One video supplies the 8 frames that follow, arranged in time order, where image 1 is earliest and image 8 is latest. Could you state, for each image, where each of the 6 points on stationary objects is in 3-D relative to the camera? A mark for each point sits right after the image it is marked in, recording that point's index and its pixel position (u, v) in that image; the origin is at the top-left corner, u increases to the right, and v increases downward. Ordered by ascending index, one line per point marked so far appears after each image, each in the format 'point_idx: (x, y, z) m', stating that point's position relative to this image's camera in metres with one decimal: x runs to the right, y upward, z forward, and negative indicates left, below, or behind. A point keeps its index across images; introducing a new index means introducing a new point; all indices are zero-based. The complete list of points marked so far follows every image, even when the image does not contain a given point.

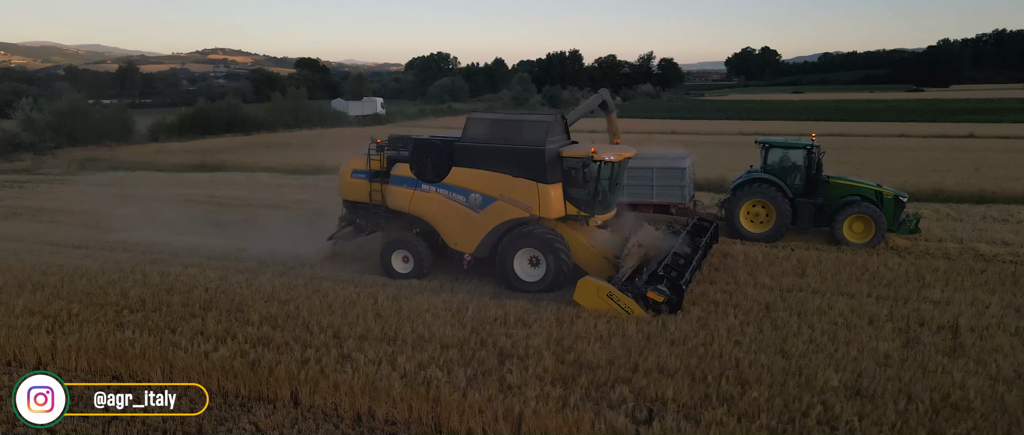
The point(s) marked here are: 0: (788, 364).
0: (+1.8, -0.9, +4.8) m
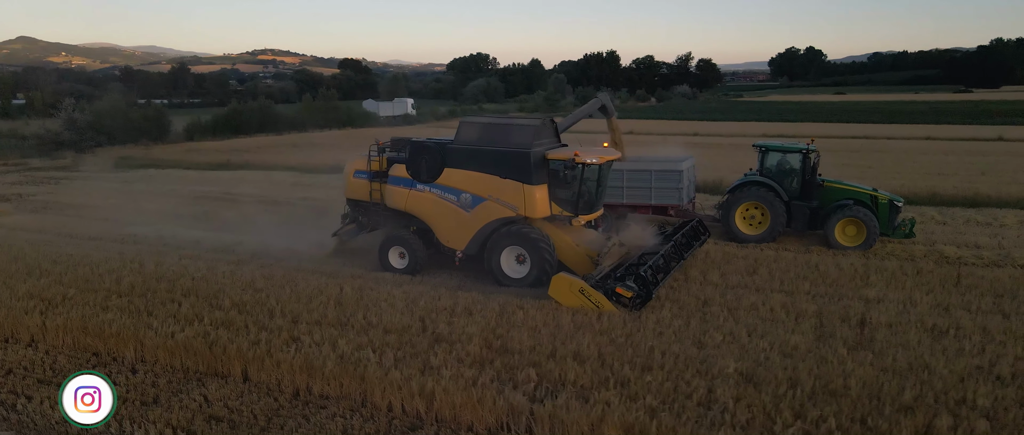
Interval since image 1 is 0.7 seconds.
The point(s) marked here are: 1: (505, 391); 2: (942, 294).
0: (+1.3, -0.9, +5.2) m
1: (0.0, -1.1, +4.5) m
2: (+3.8, -0.7, +6.4) m
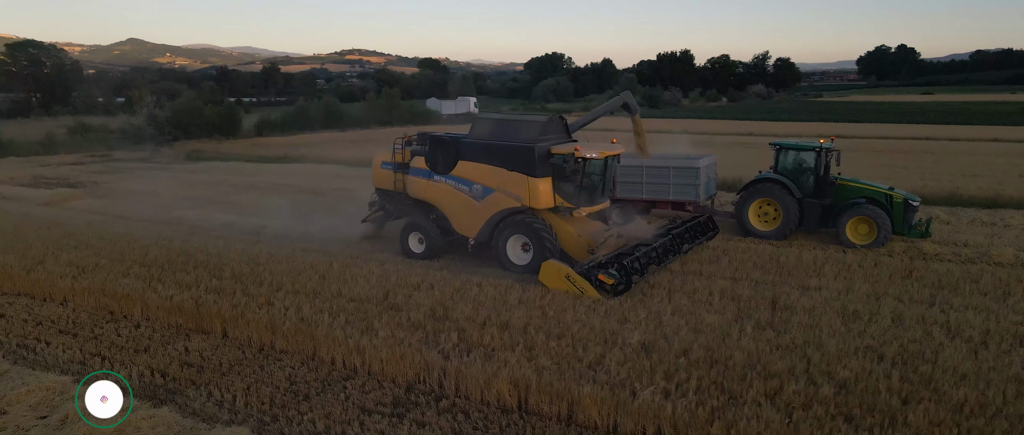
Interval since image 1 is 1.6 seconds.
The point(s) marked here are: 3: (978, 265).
0: (+0.8, -0.8, +5.7) m
1: (-0.6, -0.9, +5.2) m
2: (+3.4, -0.6, +6.7) m
3: (+4.9, -0.5, +7.7) m
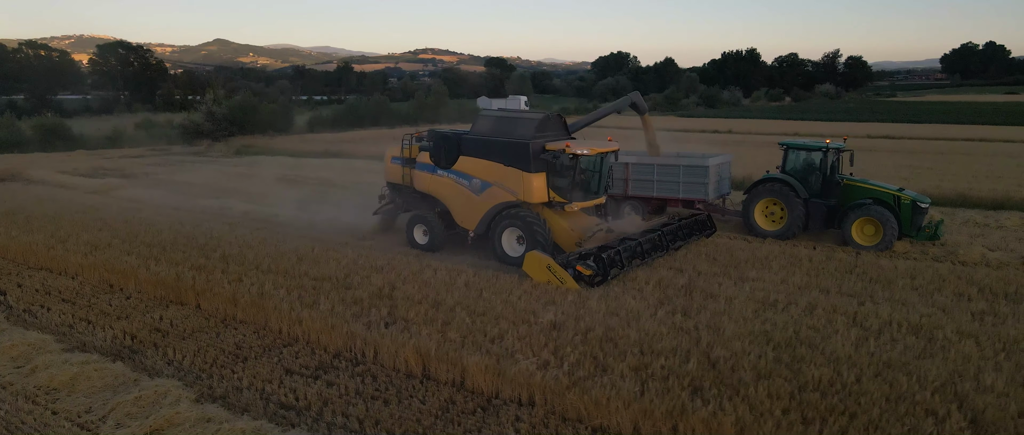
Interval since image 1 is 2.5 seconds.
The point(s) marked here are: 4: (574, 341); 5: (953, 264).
0: (+0.2, -0.7, +6.1) m
1: (-1.2, -0.8, +5.8) m
2: (+2.9, -0.6, +6.9) m
3: (+4.5, -0.5, +7.8) m
4: (+0.4, -0.9, +5.2) m
5: (+4.7, -0.5, +7.7) m
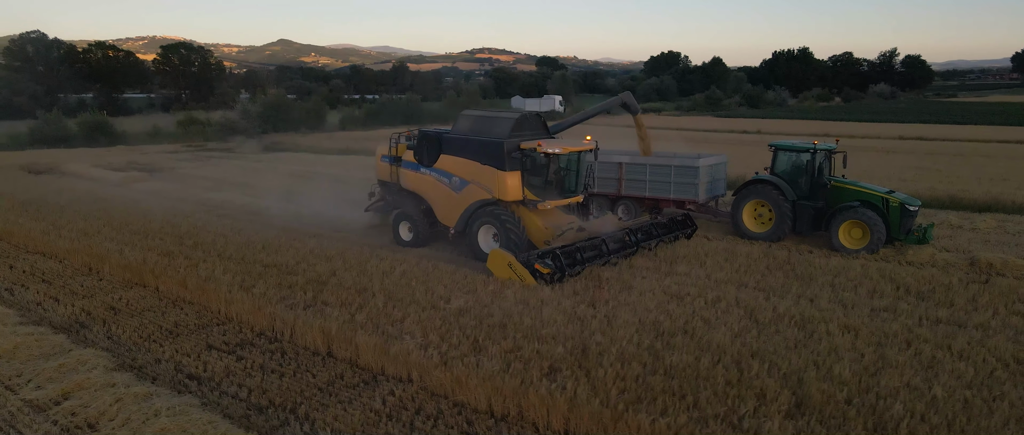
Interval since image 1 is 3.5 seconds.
0: (-0.5, -0.7, +6.5) m
1: (-2.0, -0.7, +6.2) m
2: (+2.3, -0.6, +7.1) m
3: (+3.9, -0.5, +7.8) m
4: (-0.3, -0.8, +5.5) m
5: (+4.1, -0.5, +7.8) m
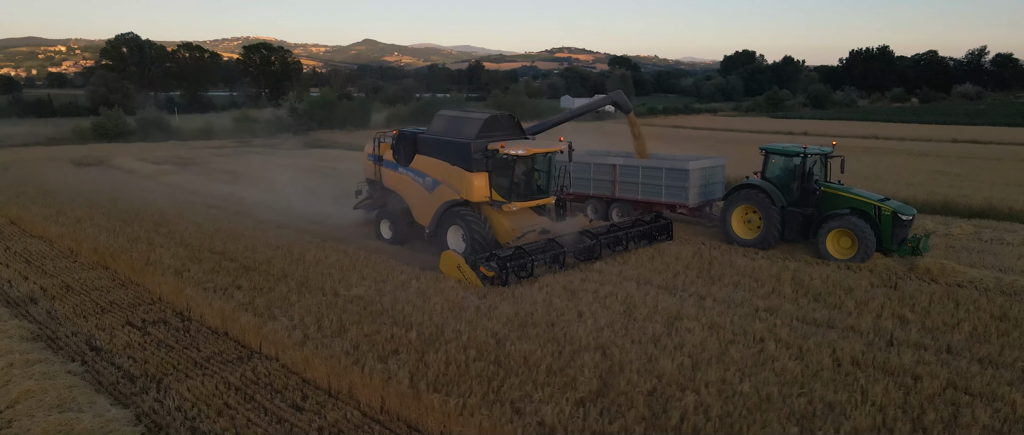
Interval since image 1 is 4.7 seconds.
0: (-1.4, -0.6, +6.9) m
1: (-2.9, -0.6, +6.7) m
2: (+1.4, -0.5, +7.2) m
3: (+3.1, -0.5, +7.8) m
4: (-1.3, -0.8, +5.9) m
5: (+3.3, -0.5, +7.7) m
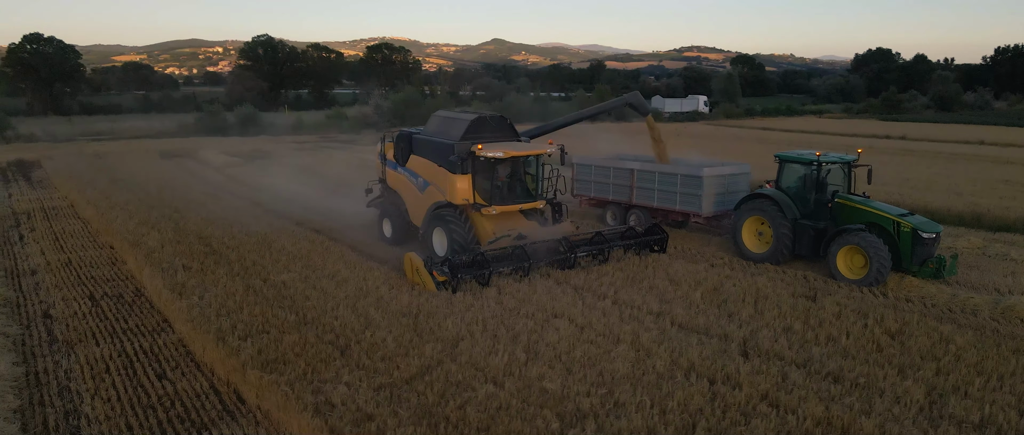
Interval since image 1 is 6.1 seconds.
0: (-2.1, -0.5, +7.3) m
1: (-3.6, -0.5, +7.5) m
2: (+0.7, -0.5, +7.2) m
3: (+2.5, -0.6, +7.5) m
4: (-2.2, -0.7, +6.4) m
5: (+2.6, -0.6, +7.4) m
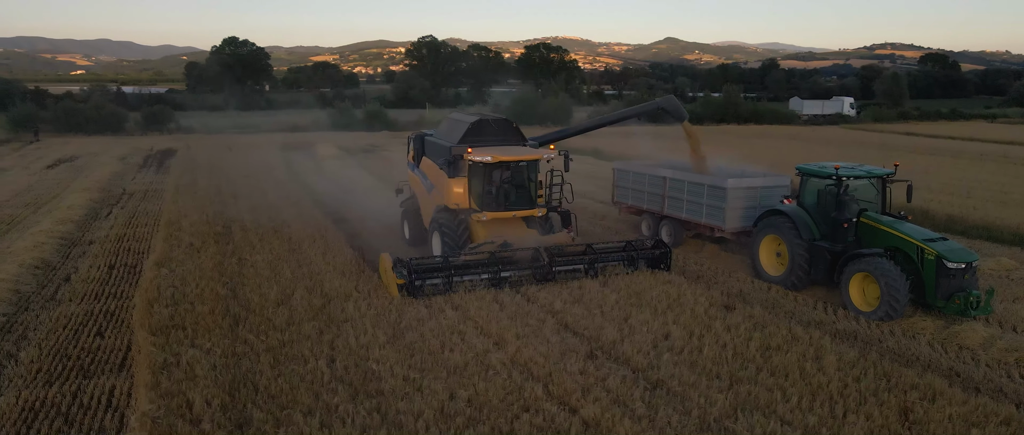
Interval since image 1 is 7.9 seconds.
0: (-2.5, -0.4, +8.1) m
1: (-3.9, -0.3, +8.5) m
2: (+0.2, -0.5, +7.4) m
3: (+2.0, -0.6, +7.3) m
4: (-2.8, -0.5, +7.2) m
5: (+2.1, -0.6, +7.2) m
